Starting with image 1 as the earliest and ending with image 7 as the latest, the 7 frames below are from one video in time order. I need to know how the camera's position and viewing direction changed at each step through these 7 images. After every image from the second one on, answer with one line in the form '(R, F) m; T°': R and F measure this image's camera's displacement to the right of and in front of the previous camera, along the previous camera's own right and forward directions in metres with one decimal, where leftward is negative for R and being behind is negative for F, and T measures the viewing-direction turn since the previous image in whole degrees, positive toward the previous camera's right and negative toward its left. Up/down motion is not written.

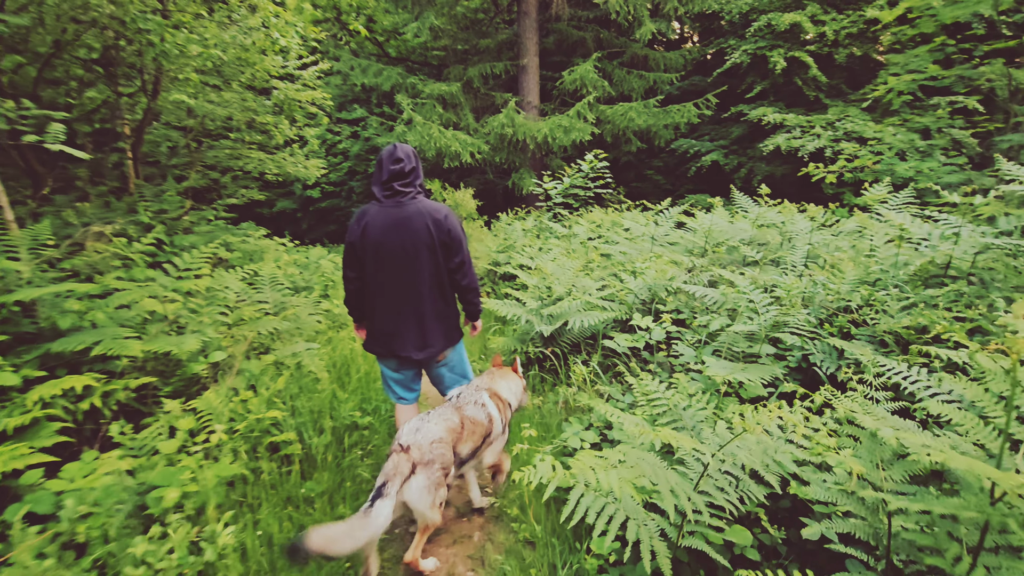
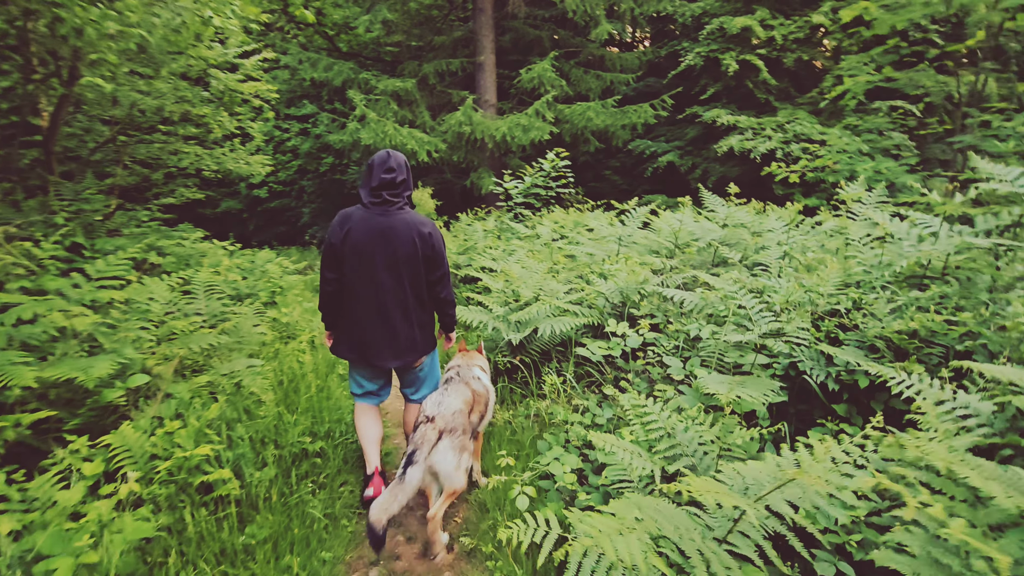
(-0.1, +0.3) m; +5°
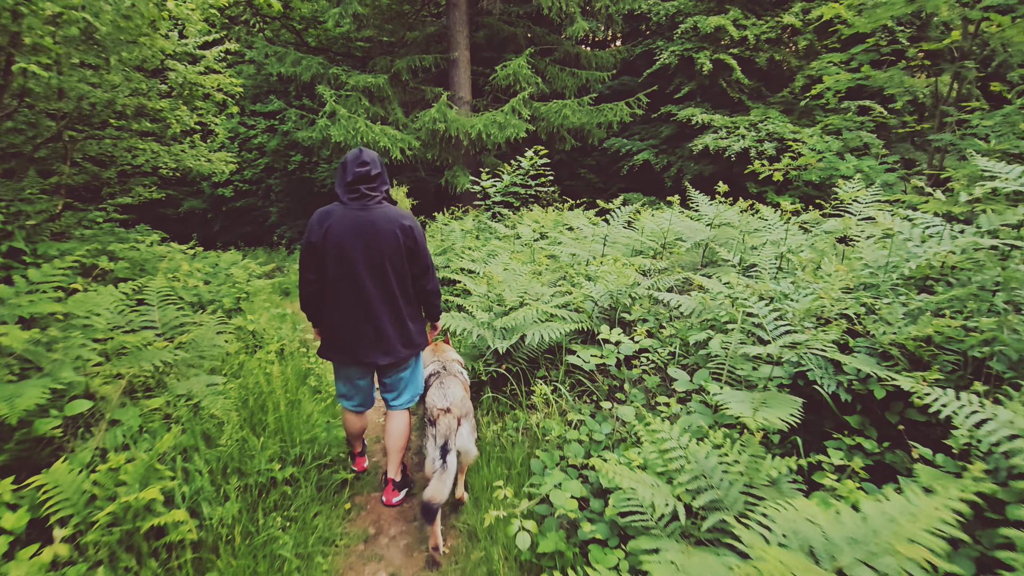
(-0.1, +0.2) m; +3°
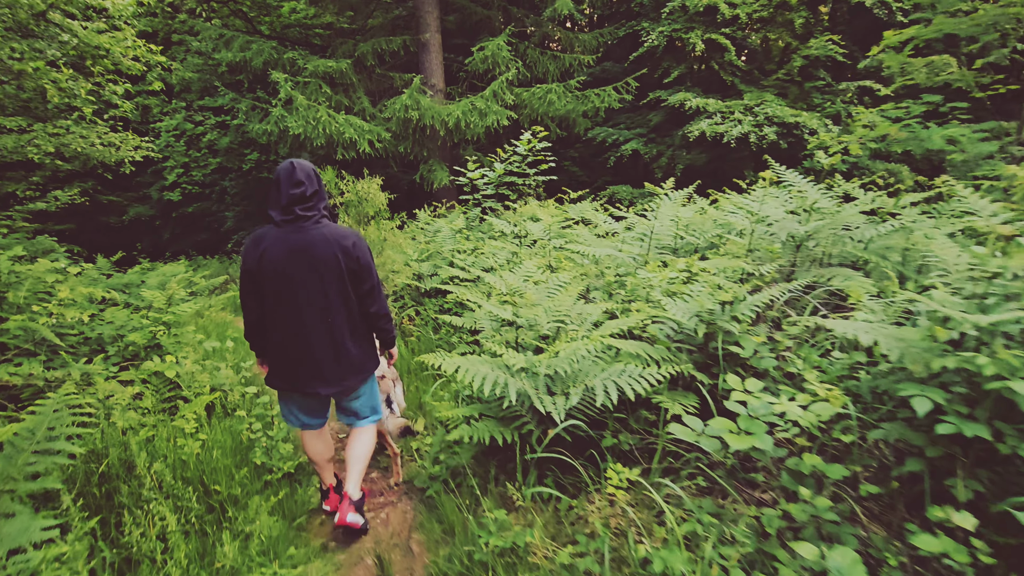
(-0.4, +1.3) m; +3°
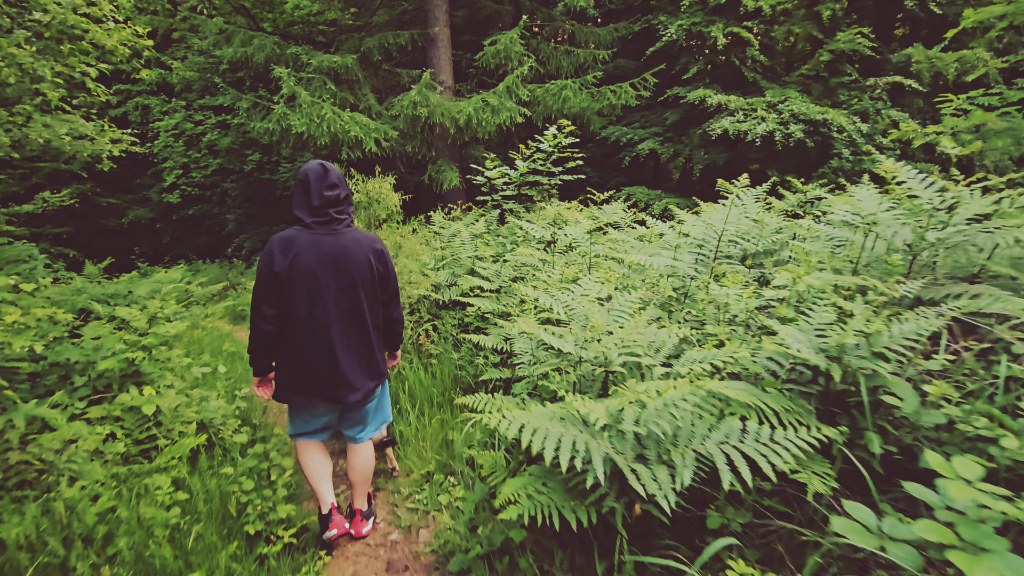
(-0.3, +0.6) m; 0°
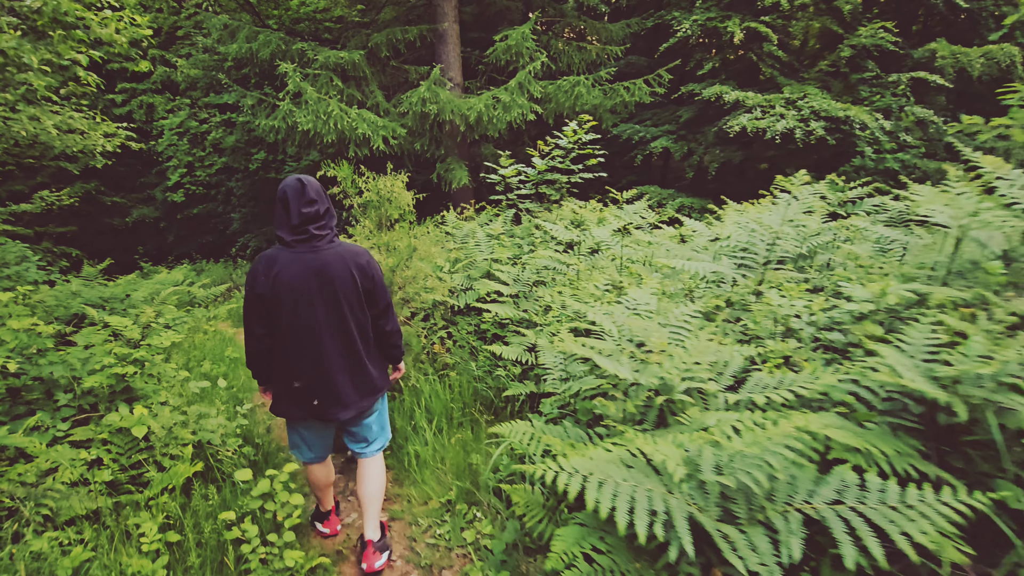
(-0.2, +0.3) m; 0°
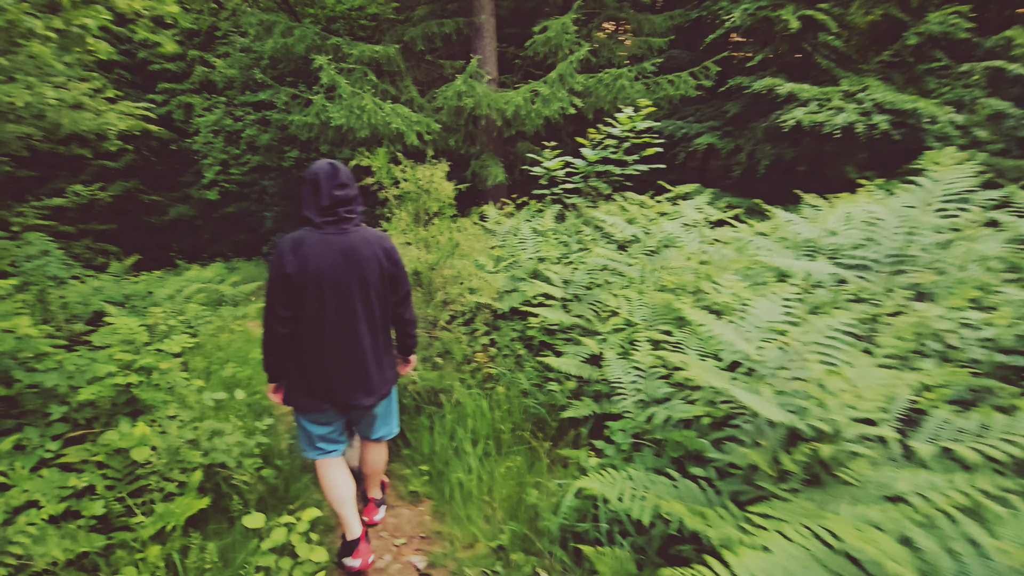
(-0.2, +0.5) m; -3°
